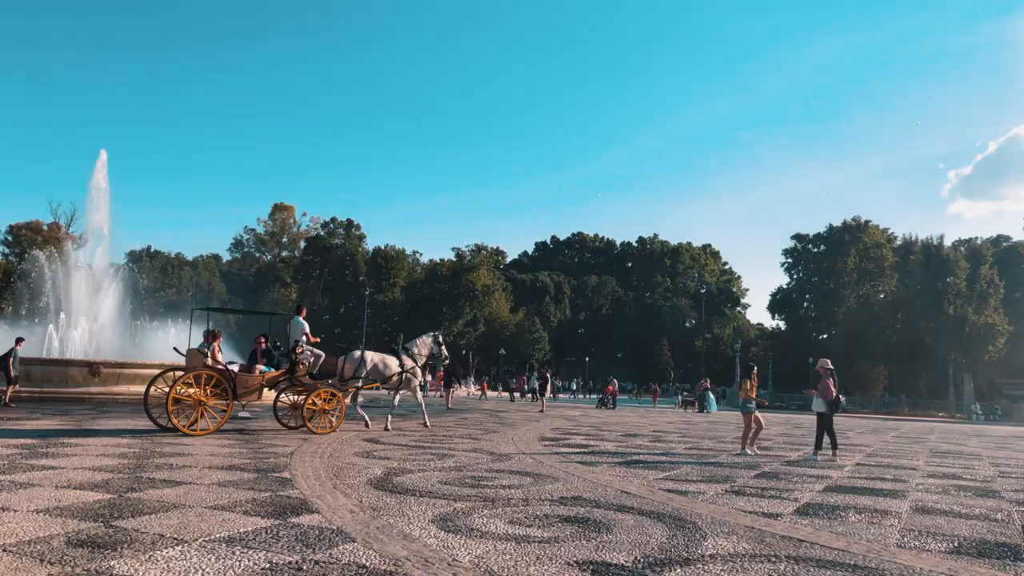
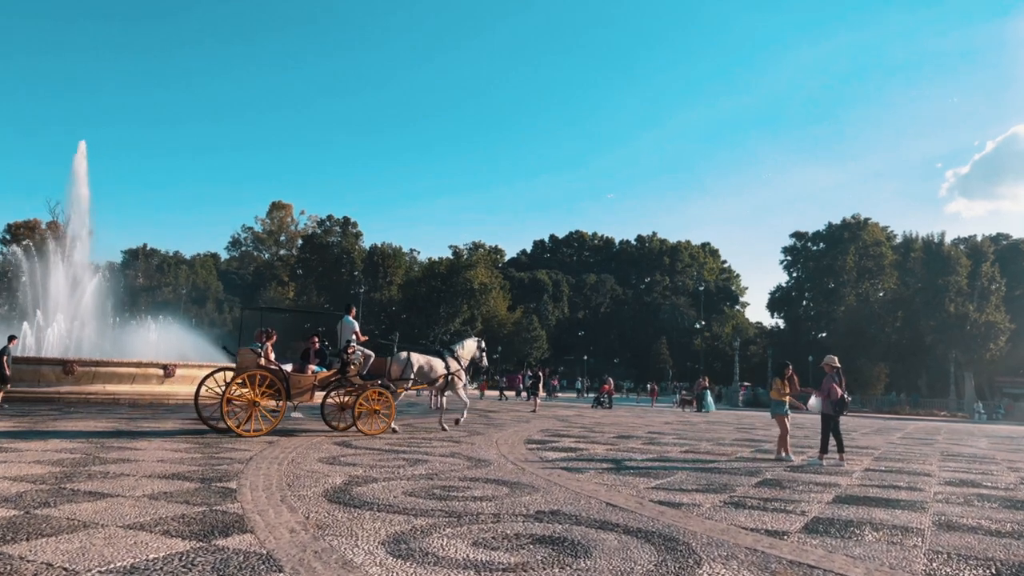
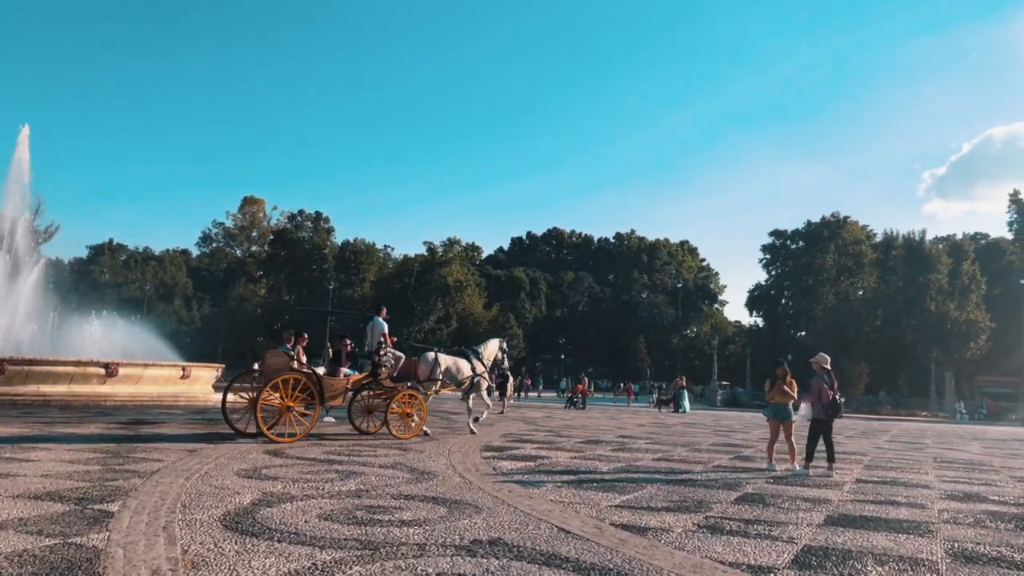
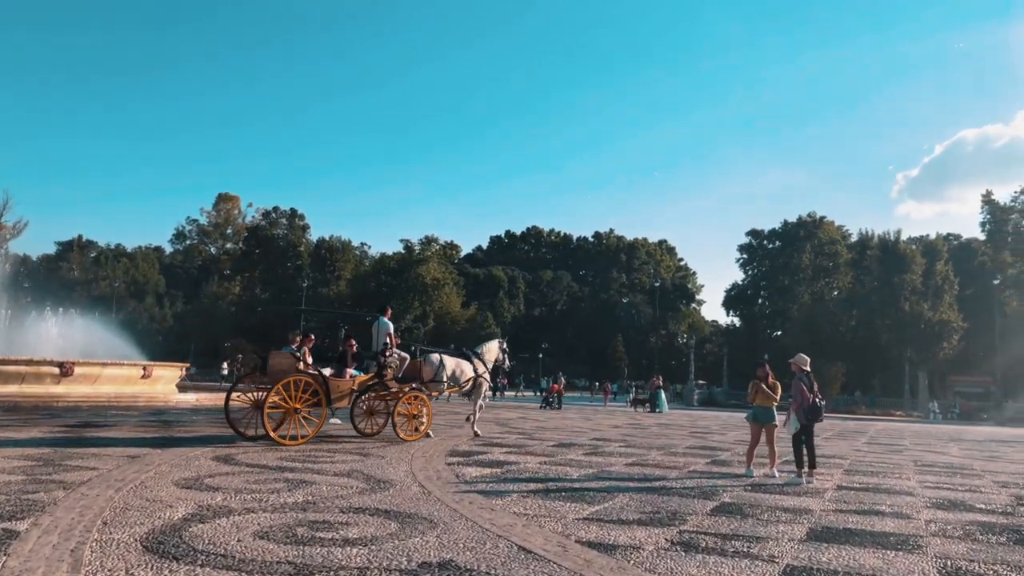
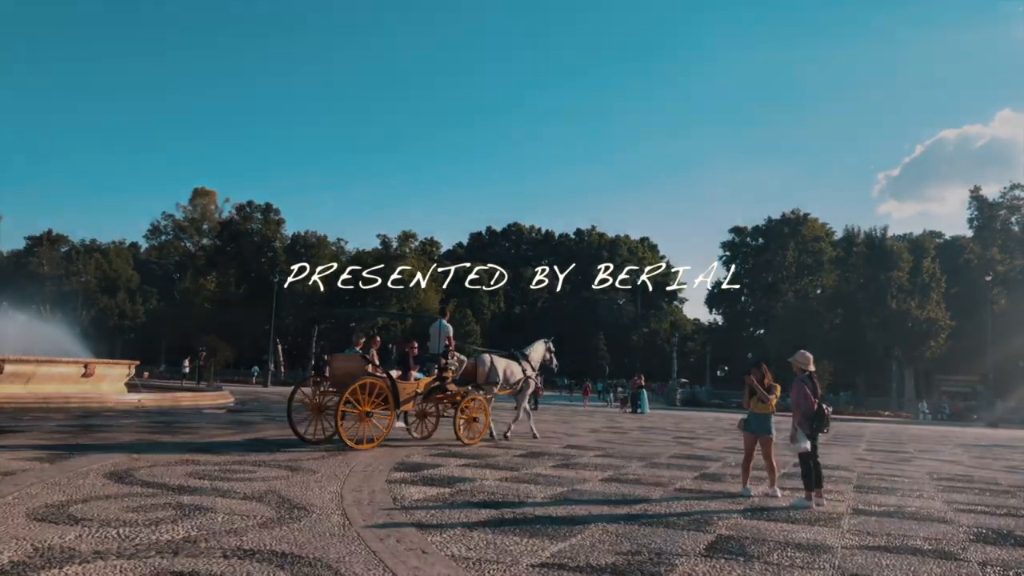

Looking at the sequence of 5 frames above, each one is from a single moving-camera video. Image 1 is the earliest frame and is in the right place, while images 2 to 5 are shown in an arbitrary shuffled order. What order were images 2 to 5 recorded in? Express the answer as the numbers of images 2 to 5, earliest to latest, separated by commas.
2, 3, 4, 5
